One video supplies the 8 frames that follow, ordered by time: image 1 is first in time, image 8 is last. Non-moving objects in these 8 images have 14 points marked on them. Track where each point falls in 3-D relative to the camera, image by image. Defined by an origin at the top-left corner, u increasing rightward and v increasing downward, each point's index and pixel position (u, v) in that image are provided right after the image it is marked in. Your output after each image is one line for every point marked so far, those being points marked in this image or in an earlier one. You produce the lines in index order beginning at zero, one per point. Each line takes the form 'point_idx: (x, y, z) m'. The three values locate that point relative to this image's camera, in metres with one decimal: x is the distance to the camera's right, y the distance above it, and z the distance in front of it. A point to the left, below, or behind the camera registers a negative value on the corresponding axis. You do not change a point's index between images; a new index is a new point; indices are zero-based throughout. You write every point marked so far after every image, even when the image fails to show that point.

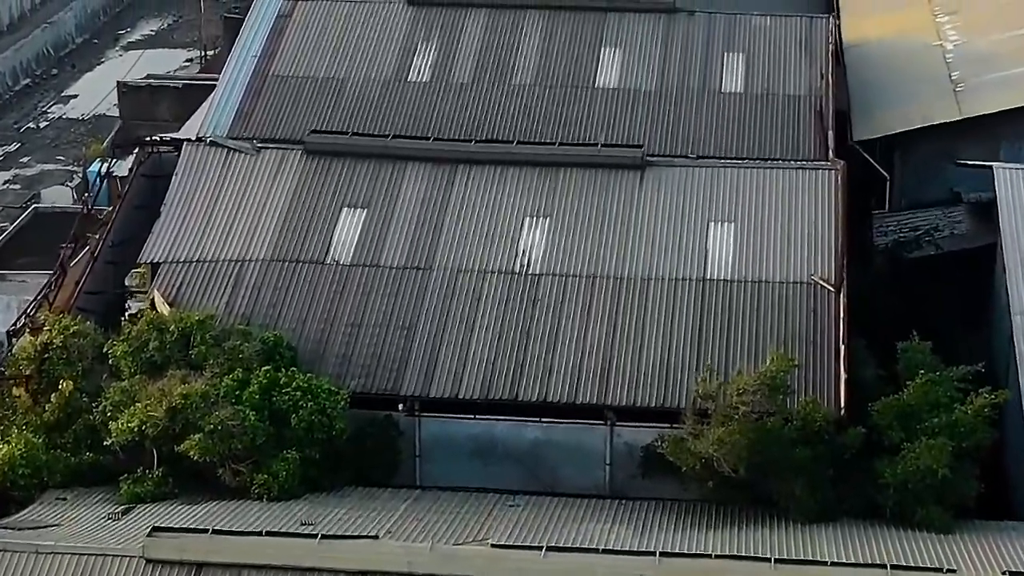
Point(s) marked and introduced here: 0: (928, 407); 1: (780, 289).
0: (+3.8, -1.1, +18.0) m
1: (+2.7, 0.0, +19.9) m
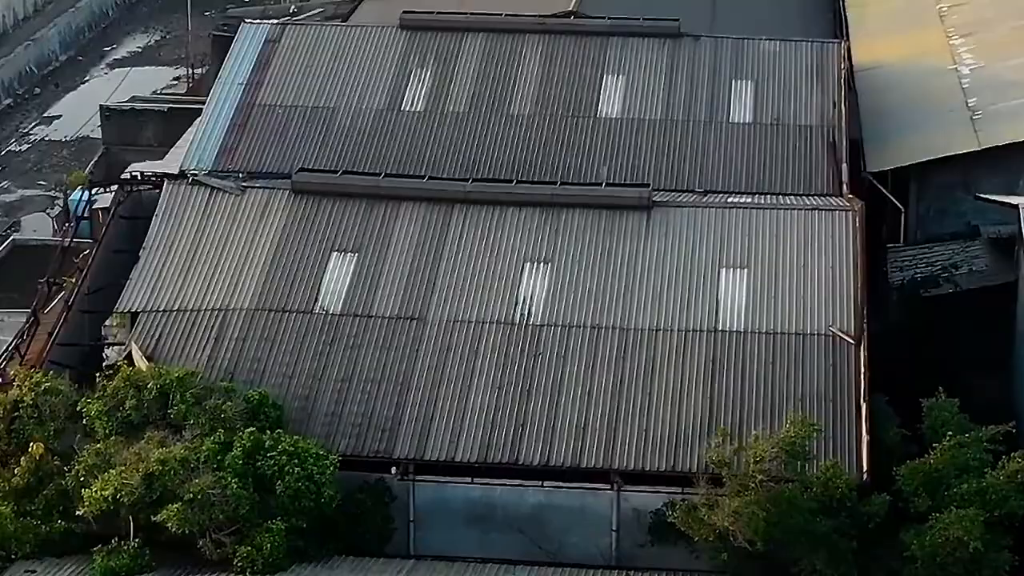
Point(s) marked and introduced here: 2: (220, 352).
0: (+3.8, -1.6, +16.8) m
1: (+2.7, -0.5, +18.7) m
2: (-2.8, -0.6, +18.9) m
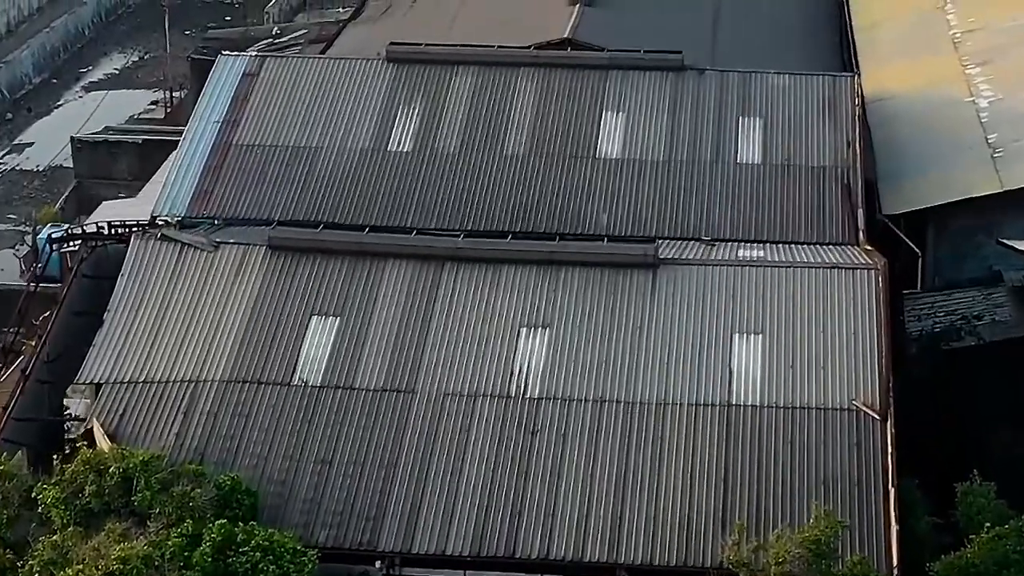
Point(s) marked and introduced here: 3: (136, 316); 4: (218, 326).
0: (+3.8, -2.2, +15.3) m
1: (+2.7, -1.1, +17.2) m
2: (-2.8, -1.2, +17.3) m
3: (-3.6, -0.3, +18.8) m
4: (-2.8, -0.4, +18.6) m
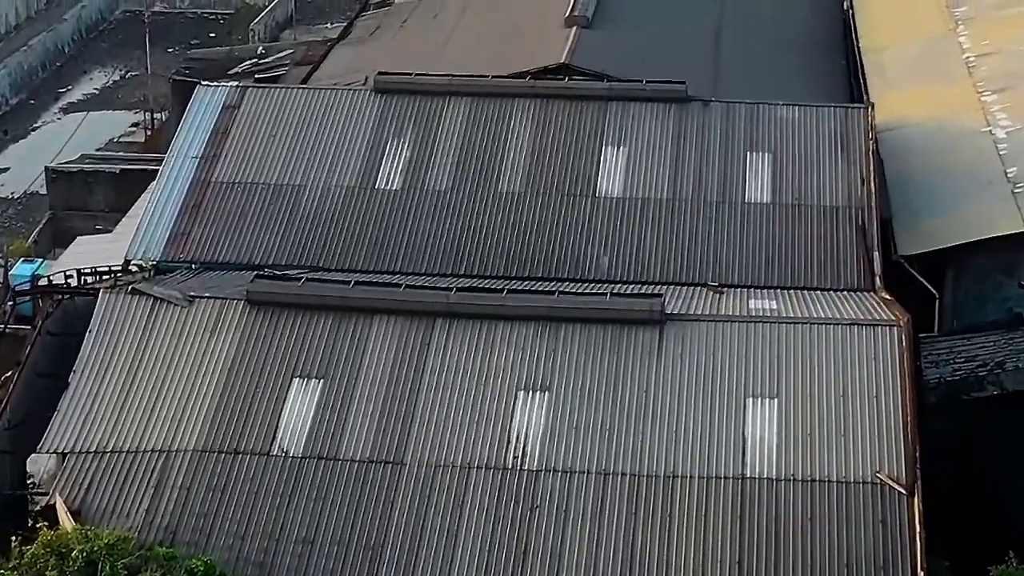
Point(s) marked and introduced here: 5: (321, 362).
0: (+3.8, -2.7, +14.0) m
1: (+2.6, -1.6, +15.9) m
2: (-2.9, -1.8, +16.0) m
3: (-3.6, -0.8, +17.5) m
4: (-2.8, -0.9, +17.3) m
5: (-1.7, -0.7, +17.5) m
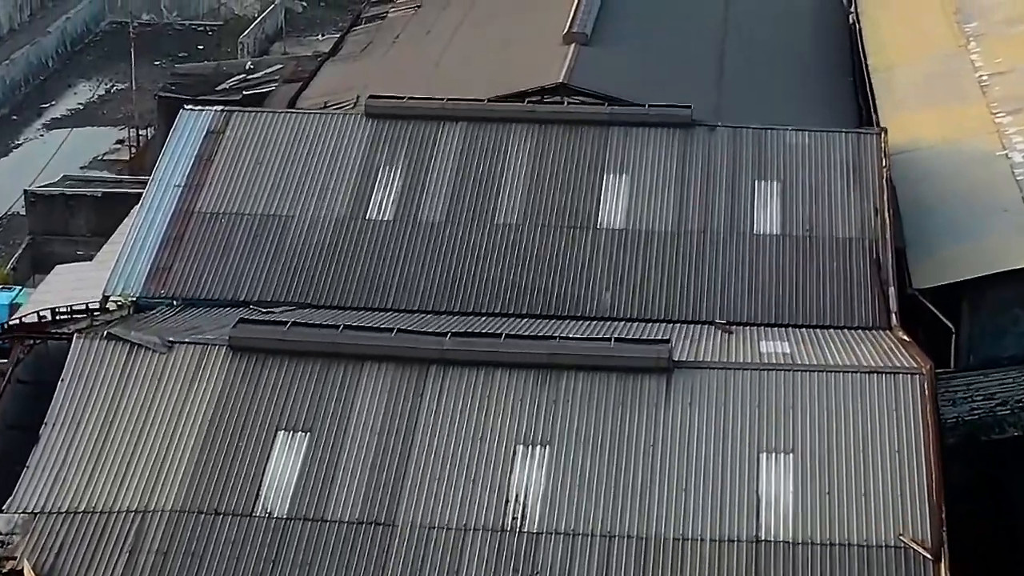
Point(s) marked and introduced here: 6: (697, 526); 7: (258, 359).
0: (+3.8, -3.1, +13.0) m
1: (+2.6, -2.0, +14.9) m
2: (-2.9, -2.2, +15.0) m
3: (-3.6, -1.2, +16.5) m
4: (-2.8, -1.3, +16.3) m
5: (-1.7, -1.0, +16.5) m
6: (+1.5, -1.8, +15.3) m
7: (-2.2, -0.6, +17.1) m
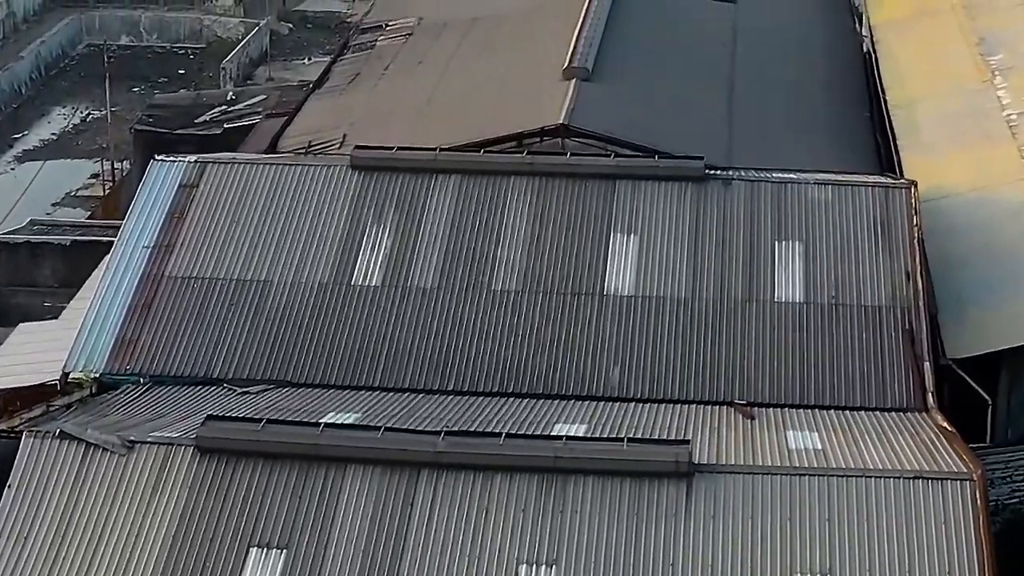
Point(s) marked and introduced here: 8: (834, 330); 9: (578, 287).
0: (+3.8, -3.8, +11.2) m
1: (+2.7, -2.8, +13.1) m
2: (-2.9, -2.9, +13.2) m
3: (-3.6, -1.9, +14.6) m
4: (-2.8, -2.0, +14.4) m
5: (-1.7, -1.8, +14.7) m
6: (+1.5, -2.6, +13.5) m
7: (-2.2, -1.3, +15.3) m
8: (+3.2, -0.4, +19.2) m
9: (+0.7, 0.0, +19.8) m
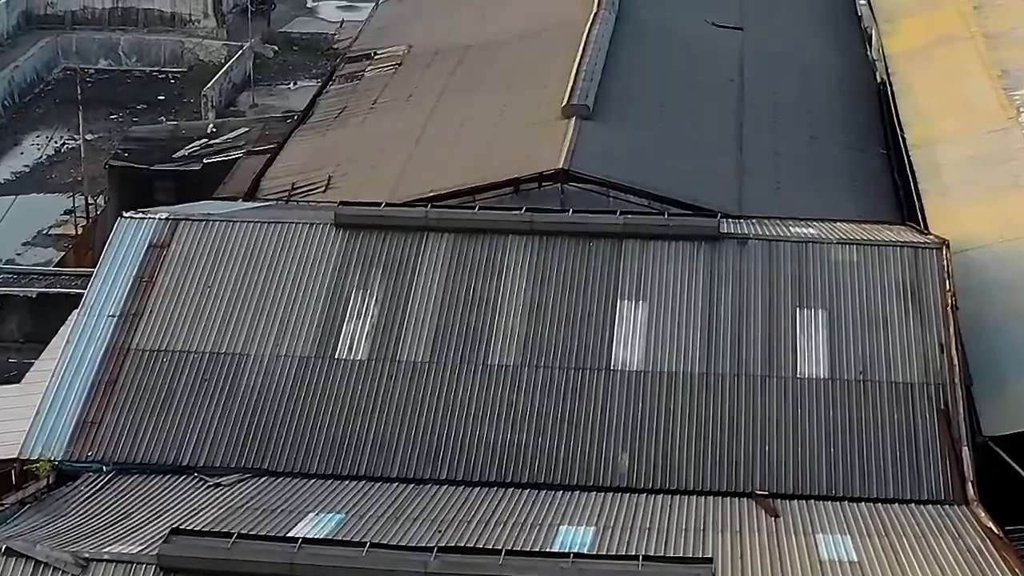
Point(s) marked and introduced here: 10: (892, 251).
0: (+3.8, -4.5, +9.6) m
1: (+2.7, -3.4, +11.5) m
2: (-2.8, -3.6, +11.5) m
3: (-3.6, -2.6, +13.0) m
4: (-2.8, -2.7, +12.8) m
5: (-1.7, -2.5, +13.0) m
6: (+1.5, -3.3, +11.8) m
7: (-2.2, -2.0, +13.7) m
8: (+3.1, -1.1, +17.5) m
9: (+0.6, -0.7, +18.1) m
10: (+3.8, +0.4, +19.4) m
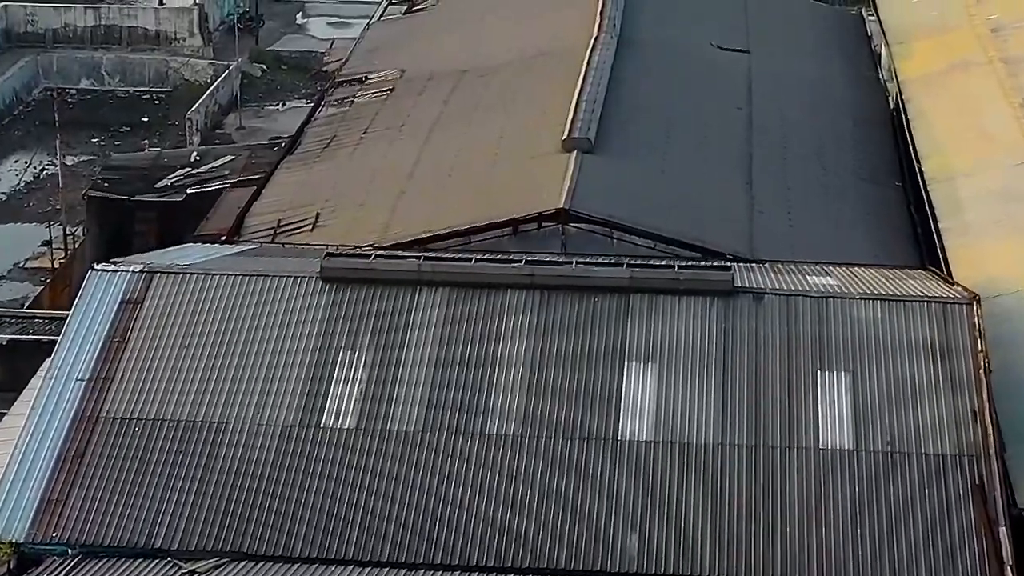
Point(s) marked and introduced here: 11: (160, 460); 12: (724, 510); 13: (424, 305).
0: (+3.8, -5.1, +8.3) m
1: (+2.7, -4.0, +10.1) m
2: (-2.8, -4.1, +10.2) m
3: (-3.6, -3.2, +11.6) m
4: (-2.8, -3.3, +11.5) m
5: (-1.7, -3.0, +11.7) m
6: (+1.5, -3.8, +10.5) m
7: (-2.2, -2.6, +12.3) m
8: (+3.1, -1.6, +16.2) m
9: (+0.6, -1.2, +16.8) m
10: (+3.7, -0.2, +18.1) m
11: (-3.0, -1.5, +16.6) m
12: (+1.7, -1.8, +16.0) m
13: (-0.8, -0.2, +18.3) m
